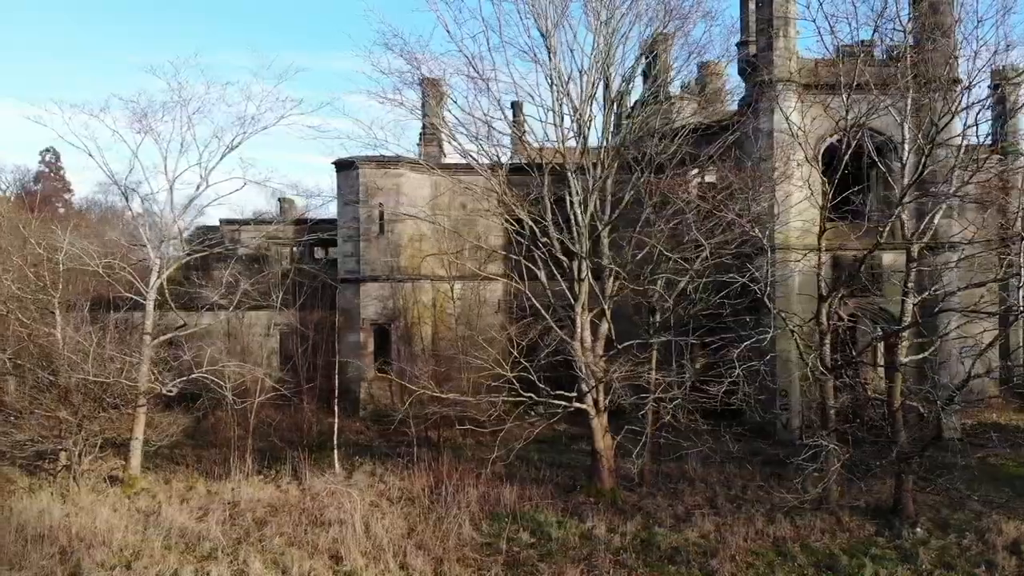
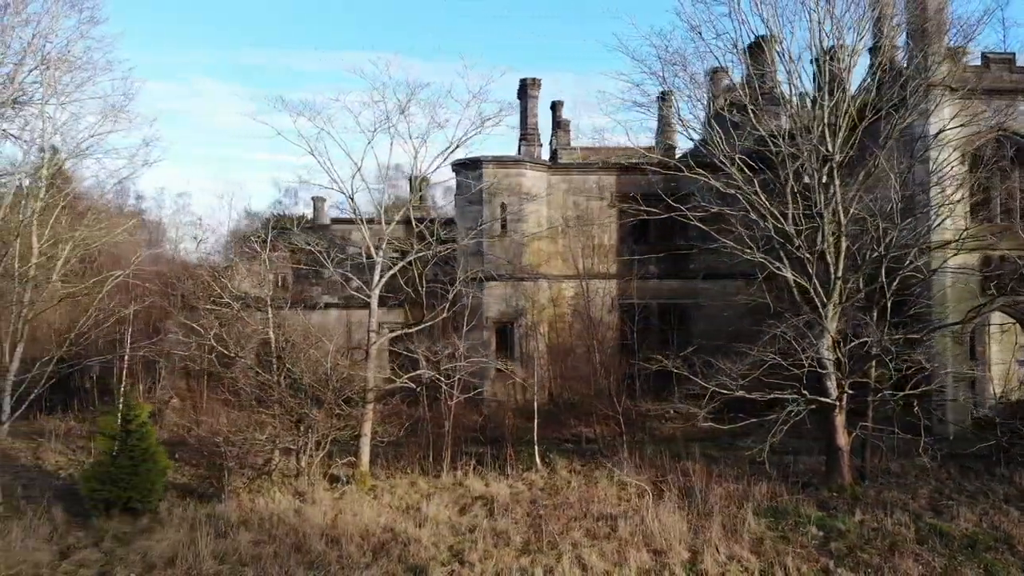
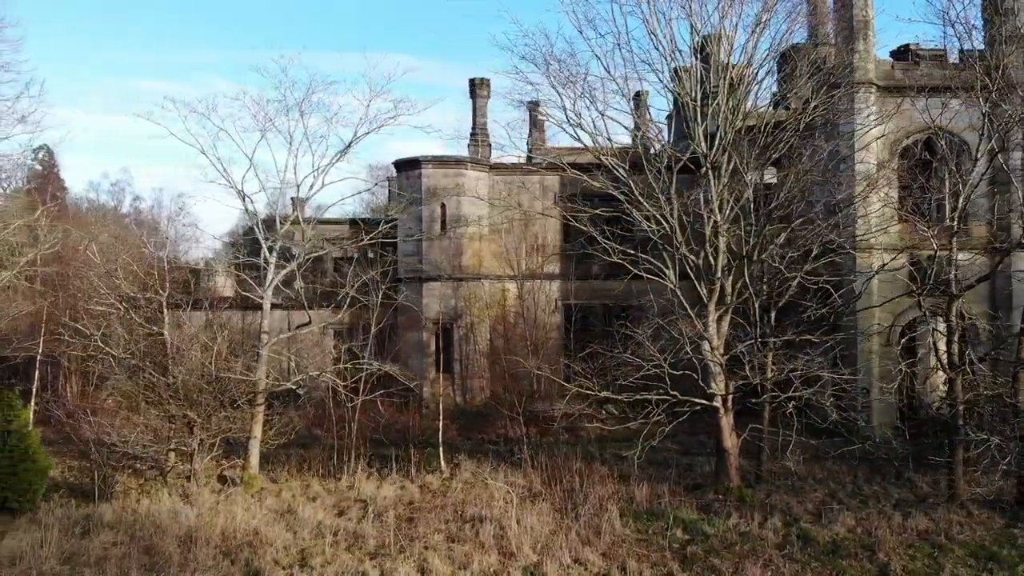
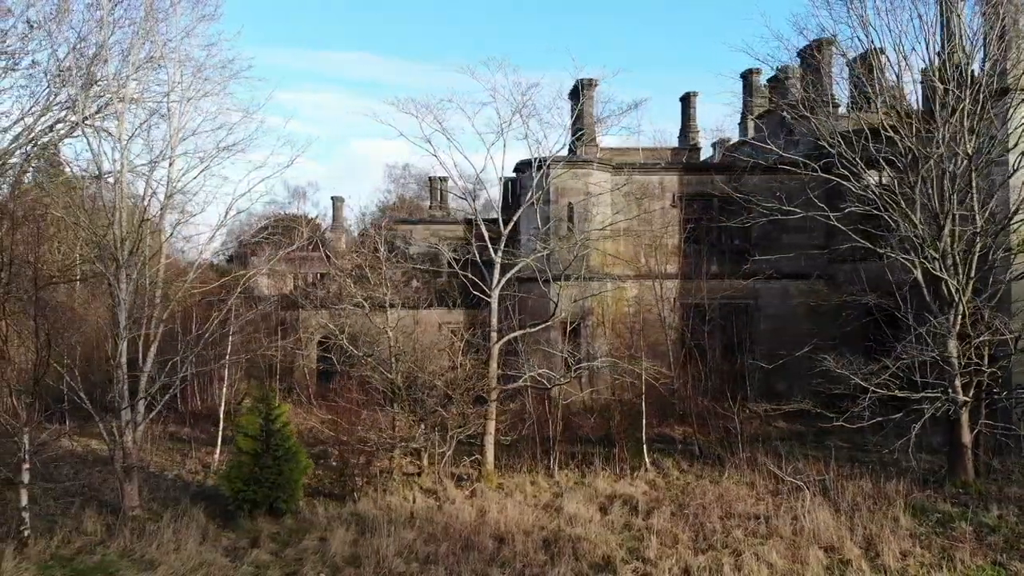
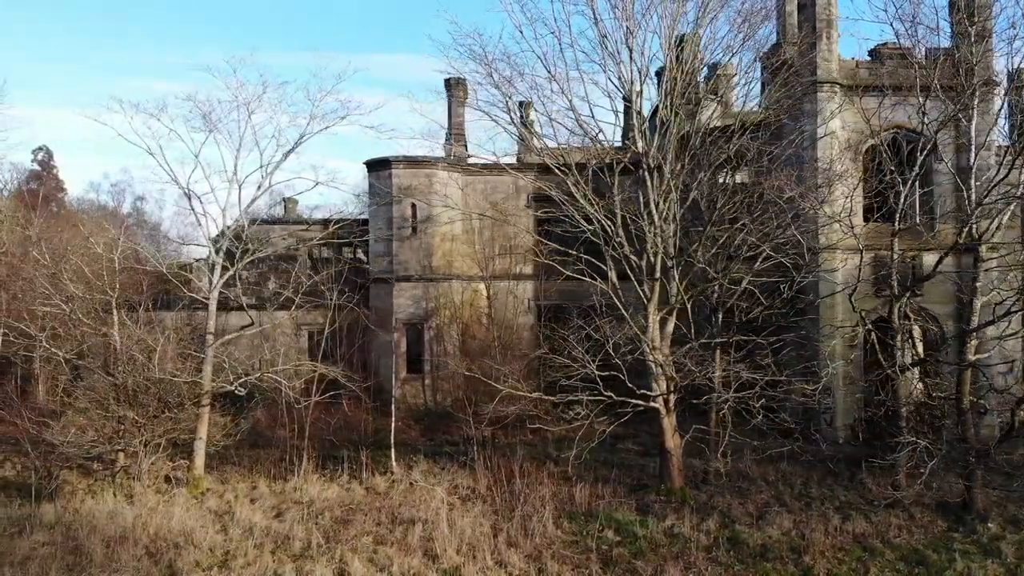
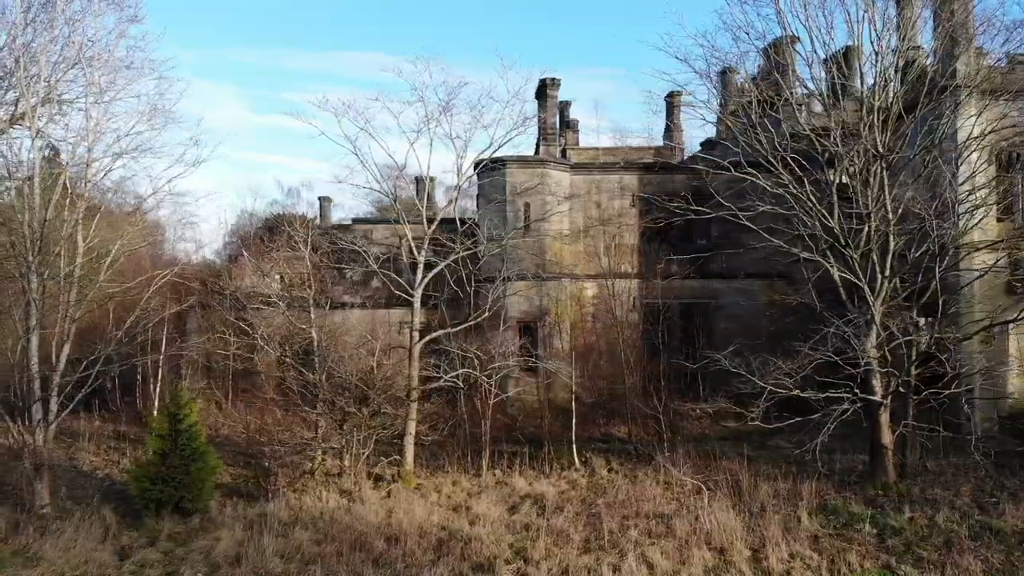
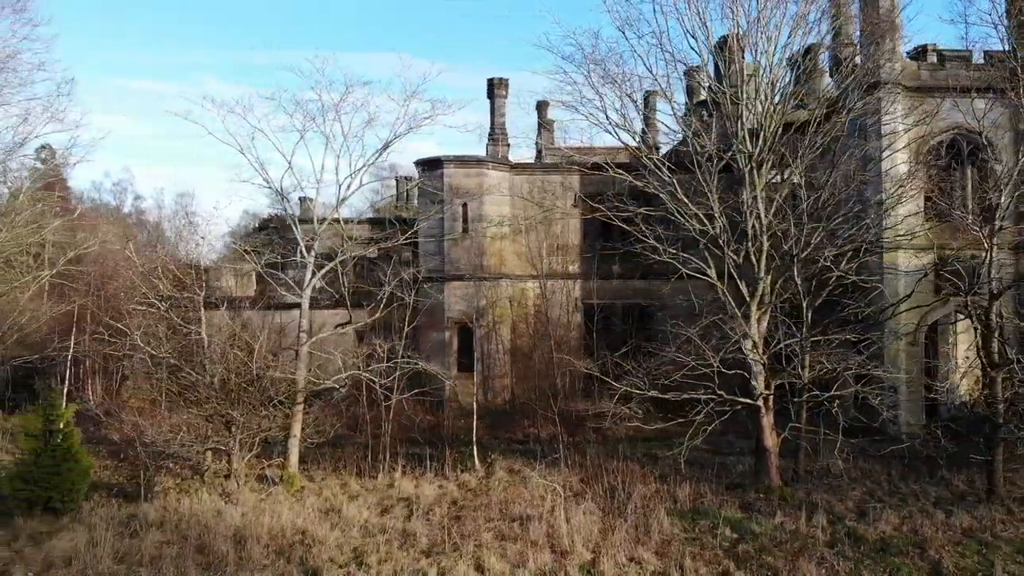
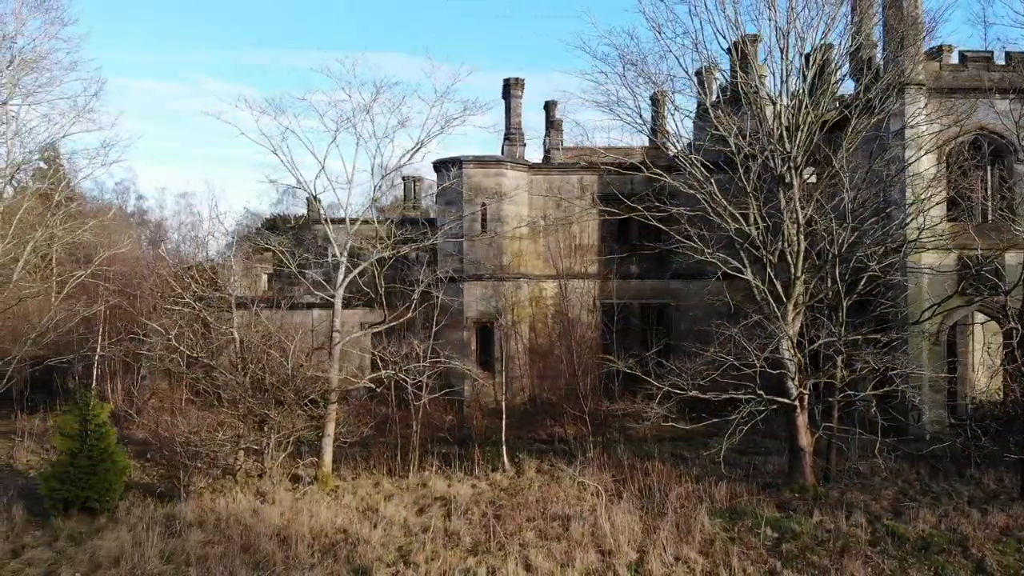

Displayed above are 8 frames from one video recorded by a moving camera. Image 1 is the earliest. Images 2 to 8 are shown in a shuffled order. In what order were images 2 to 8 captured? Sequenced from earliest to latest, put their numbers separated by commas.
5, 3, 7, 8, 2, 6, 4
